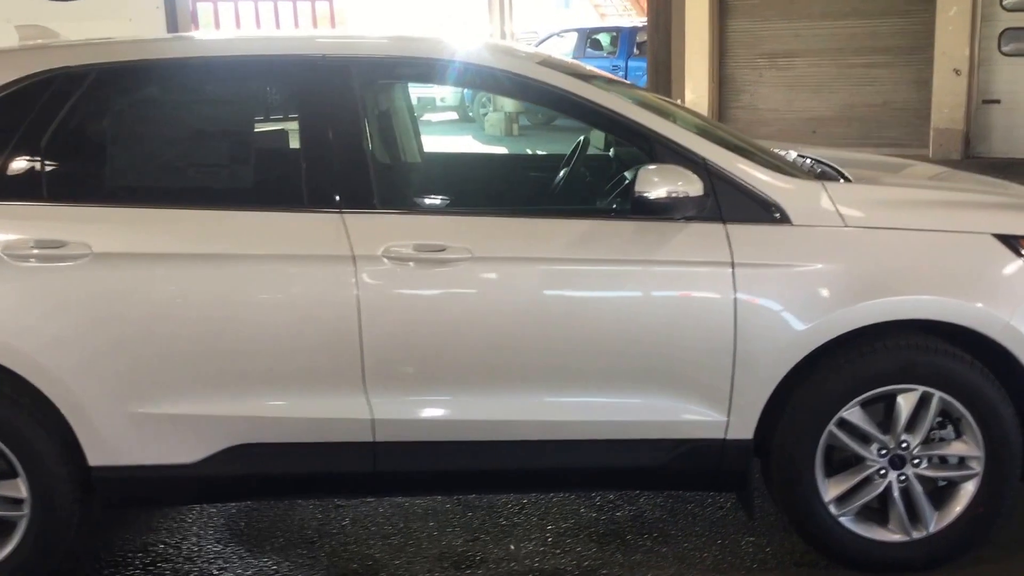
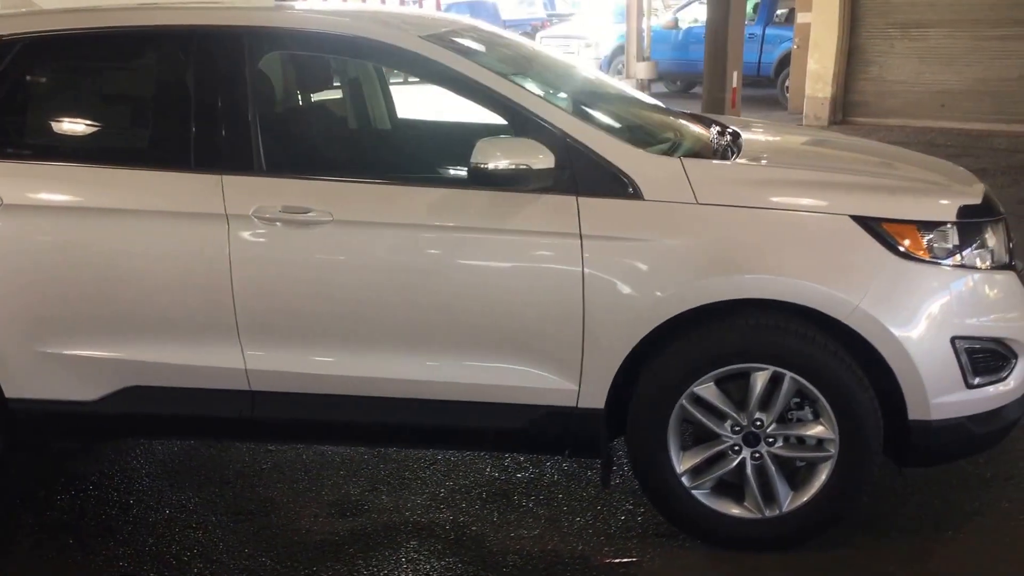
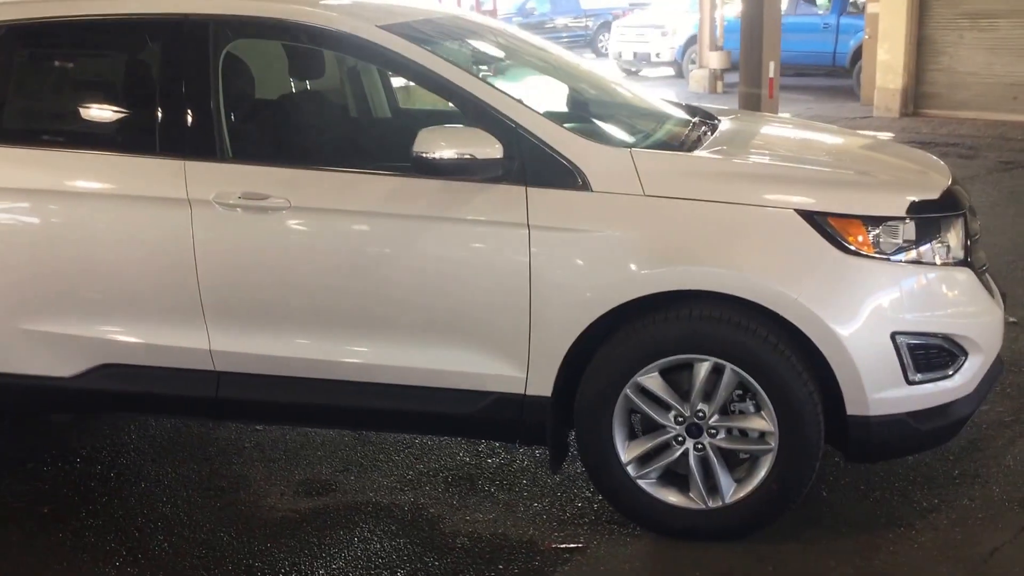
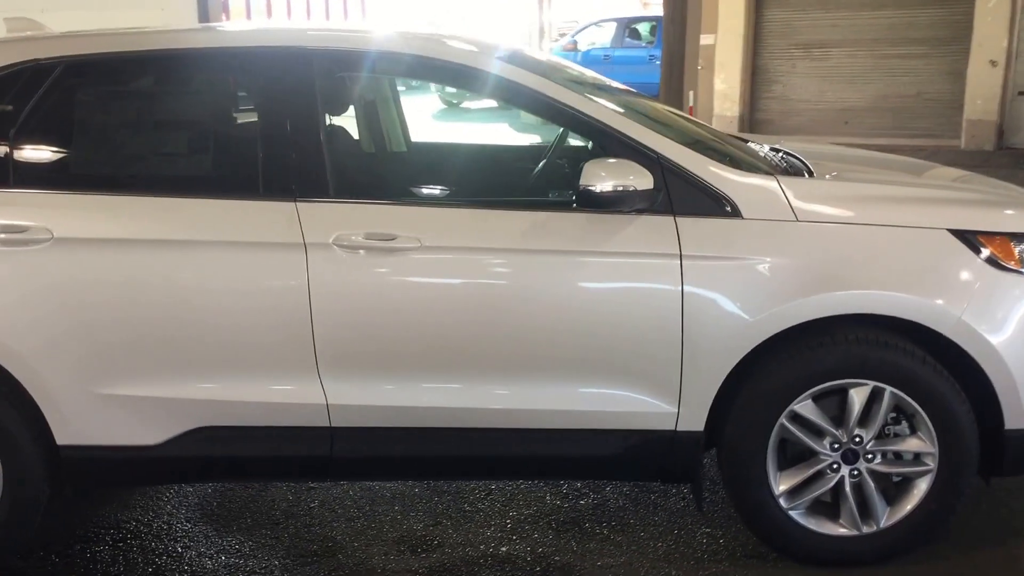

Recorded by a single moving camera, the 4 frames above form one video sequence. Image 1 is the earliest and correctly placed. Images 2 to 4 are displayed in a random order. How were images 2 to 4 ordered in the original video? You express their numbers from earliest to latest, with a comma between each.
4, 2, 3
